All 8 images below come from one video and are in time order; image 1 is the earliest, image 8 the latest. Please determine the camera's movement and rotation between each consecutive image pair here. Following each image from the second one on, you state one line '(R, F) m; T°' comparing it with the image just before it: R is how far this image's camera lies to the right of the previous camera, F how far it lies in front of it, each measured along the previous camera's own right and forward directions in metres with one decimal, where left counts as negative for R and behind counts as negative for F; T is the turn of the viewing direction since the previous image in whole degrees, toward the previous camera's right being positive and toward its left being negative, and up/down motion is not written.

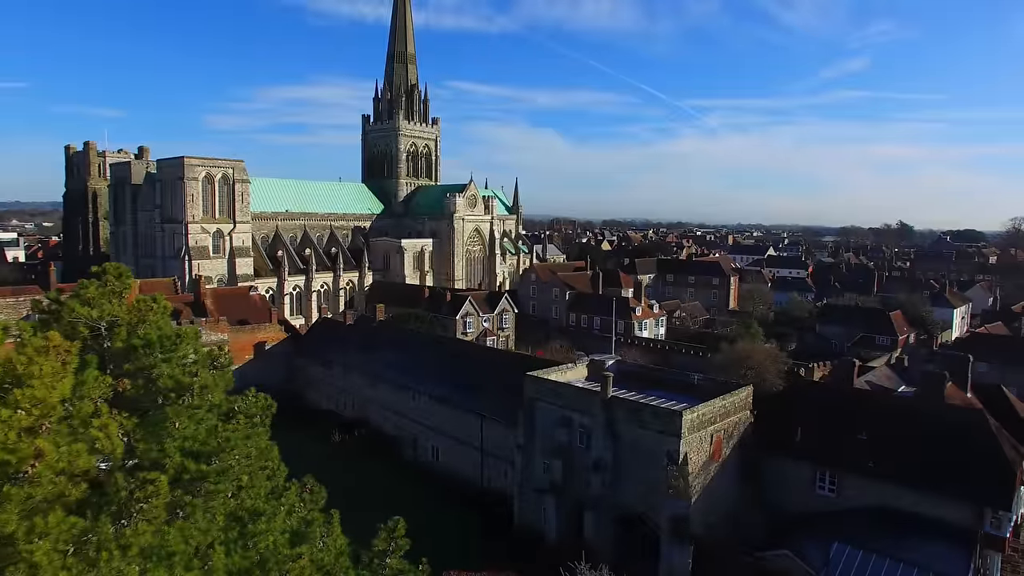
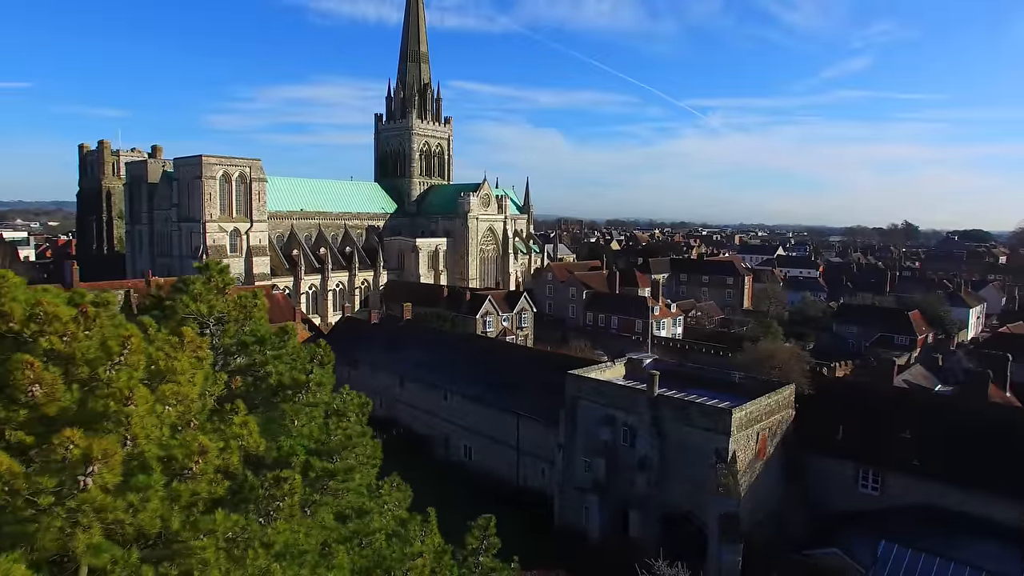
(-1.3, +0.1) m; 0°
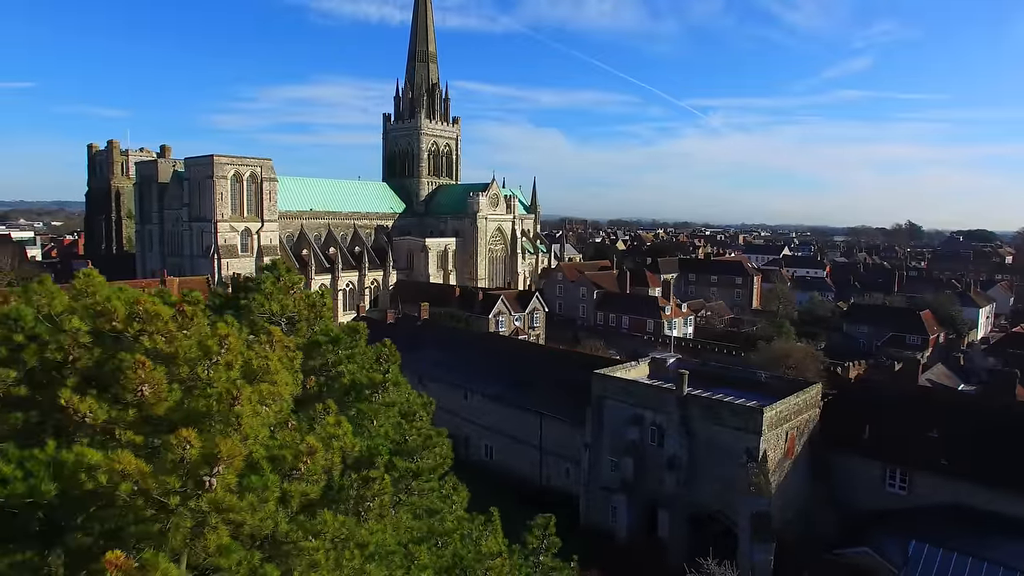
(-0.8, 0.0) m; 0°
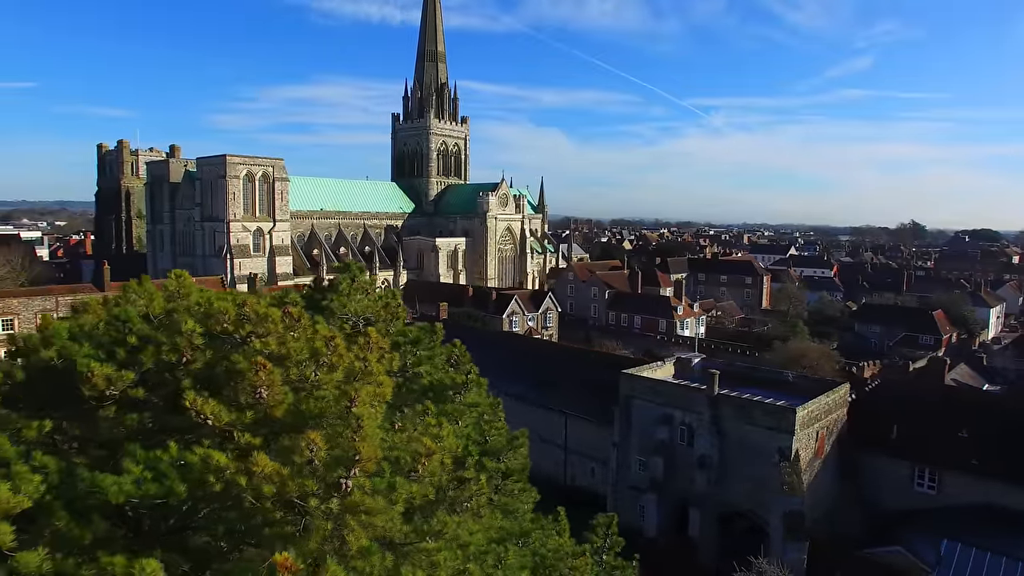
(-0.9, 0.0) m; 0°
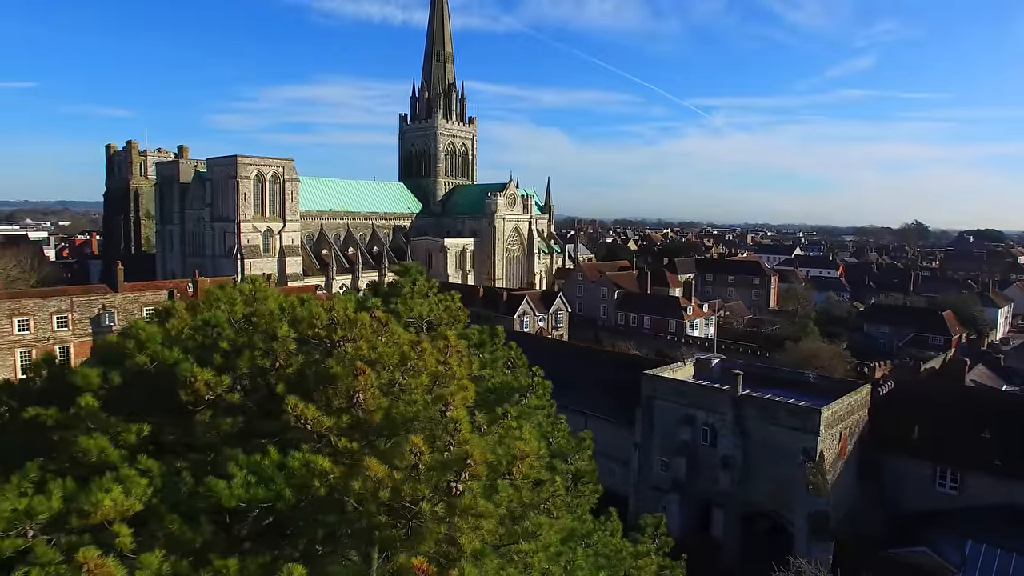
(-0.7, -0.1) m; 0°
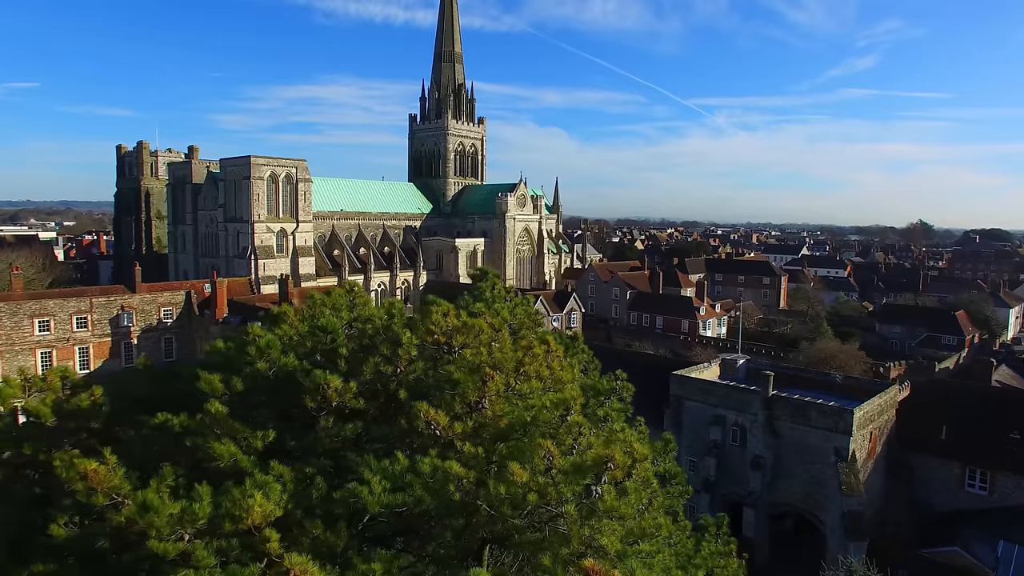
(-0.9, -0.1) m; 0°
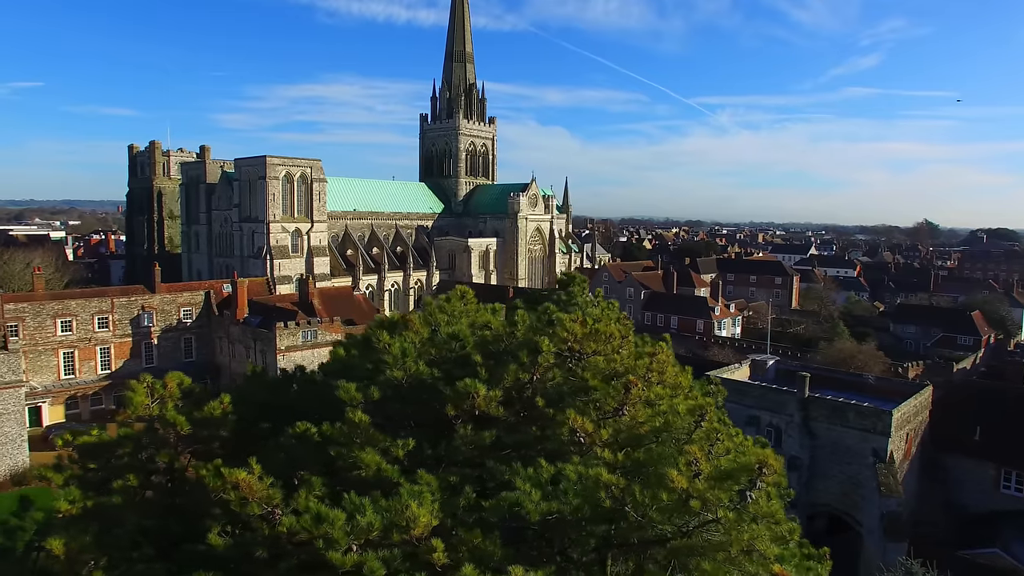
(-1.0, 0.0) m; 0°
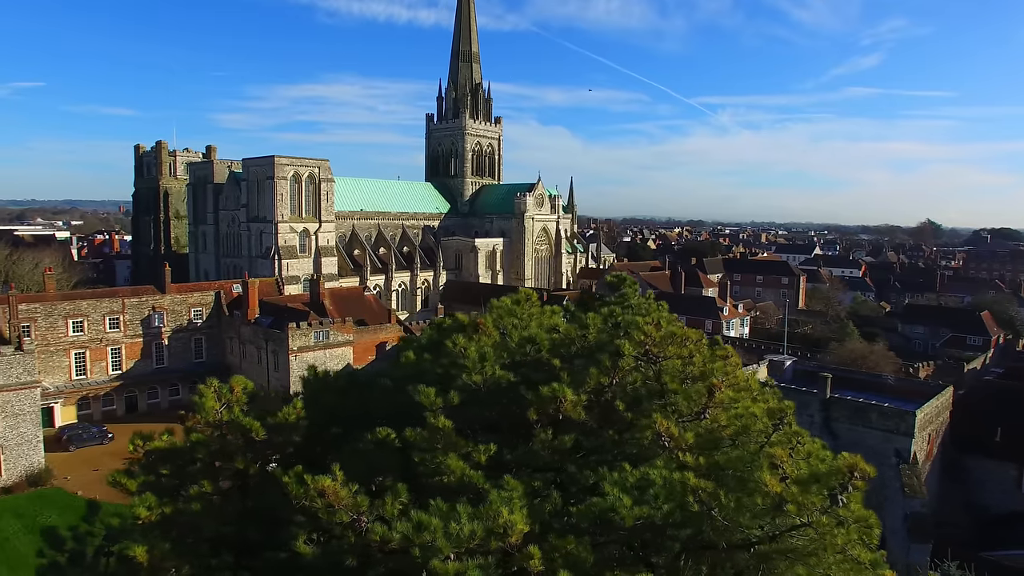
(-0.6, +0.1) m; 0°
